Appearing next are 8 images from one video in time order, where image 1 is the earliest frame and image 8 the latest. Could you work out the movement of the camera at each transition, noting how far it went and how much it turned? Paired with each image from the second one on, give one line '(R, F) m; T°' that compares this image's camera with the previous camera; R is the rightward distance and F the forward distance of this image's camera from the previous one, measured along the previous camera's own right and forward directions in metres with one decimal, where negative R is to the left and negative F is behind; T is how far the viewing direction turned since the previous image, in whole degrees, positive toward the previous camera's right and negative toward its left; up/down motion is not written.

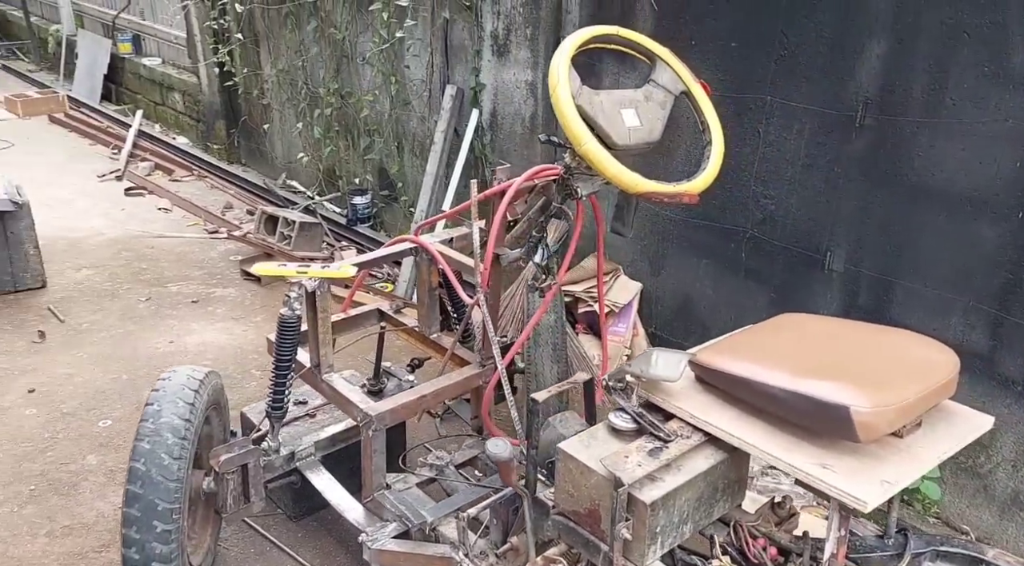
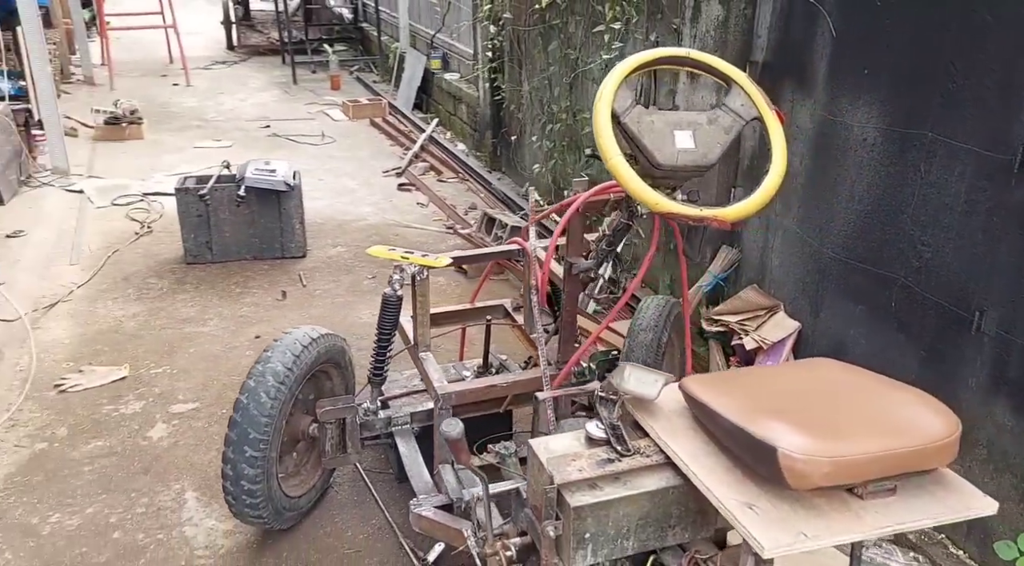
(+0.7, 0.0) m; -22°
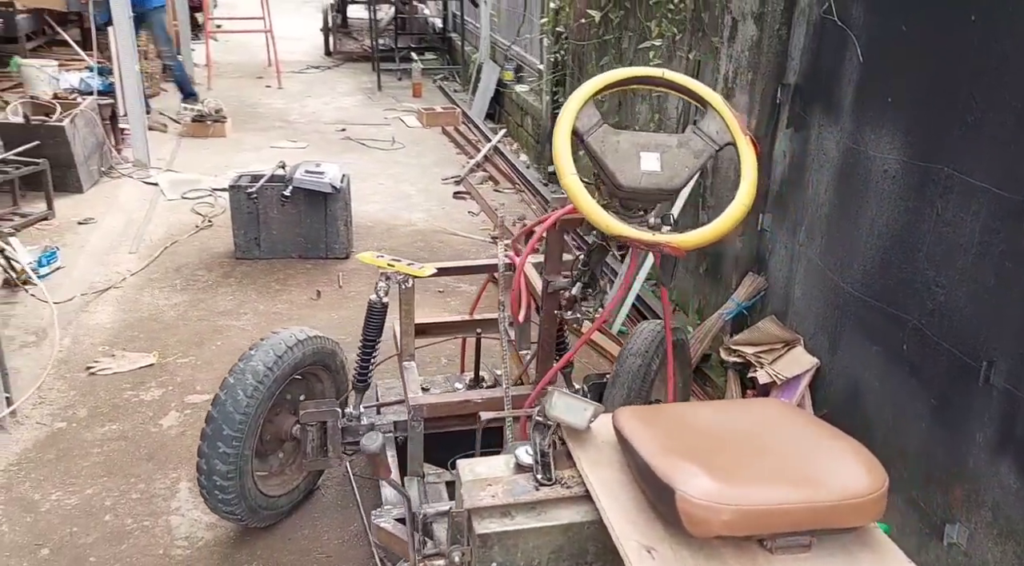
(+0.3, +0.1) m; -6°
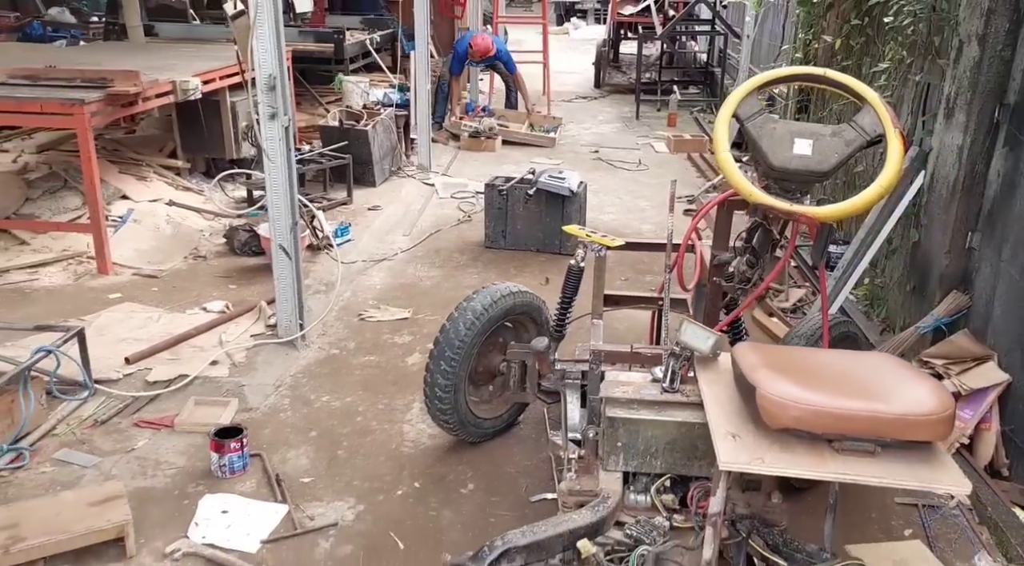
(+0.3, -0.4) m; -17°
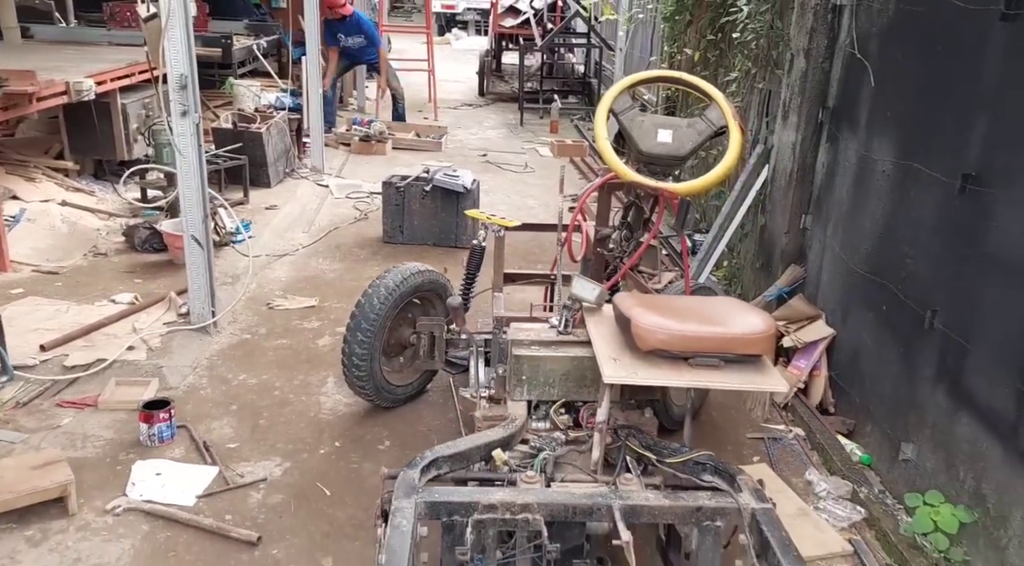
(-0.1, -0.4) m; +8°
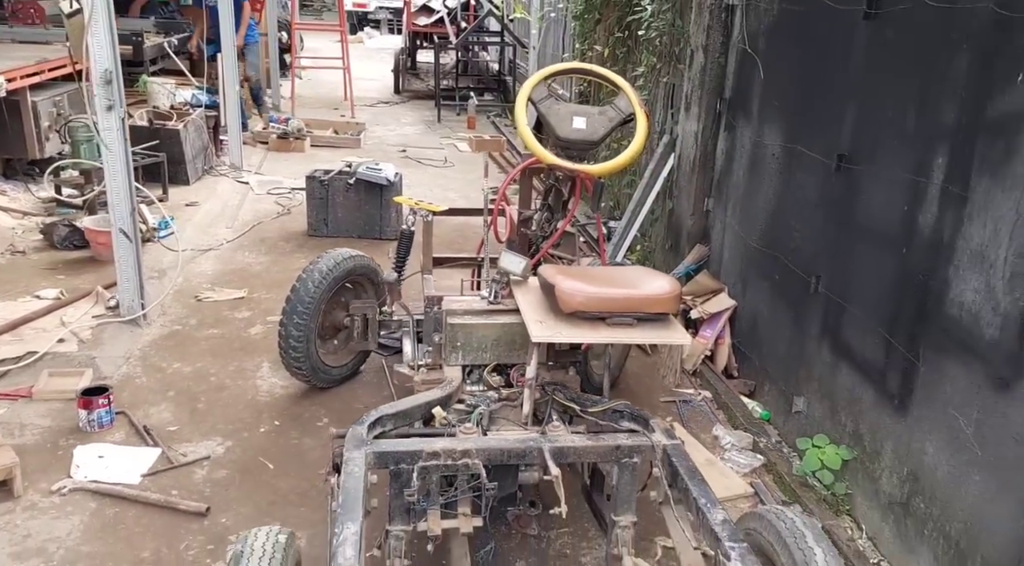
(0.0, -0.2) m; +5°
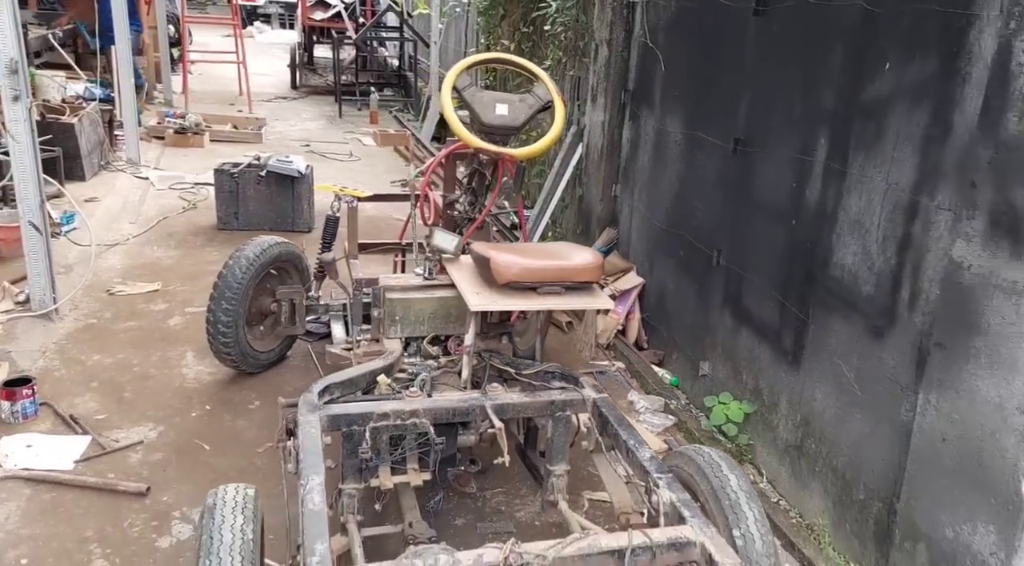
(-0.1, -0.2) m; +7°
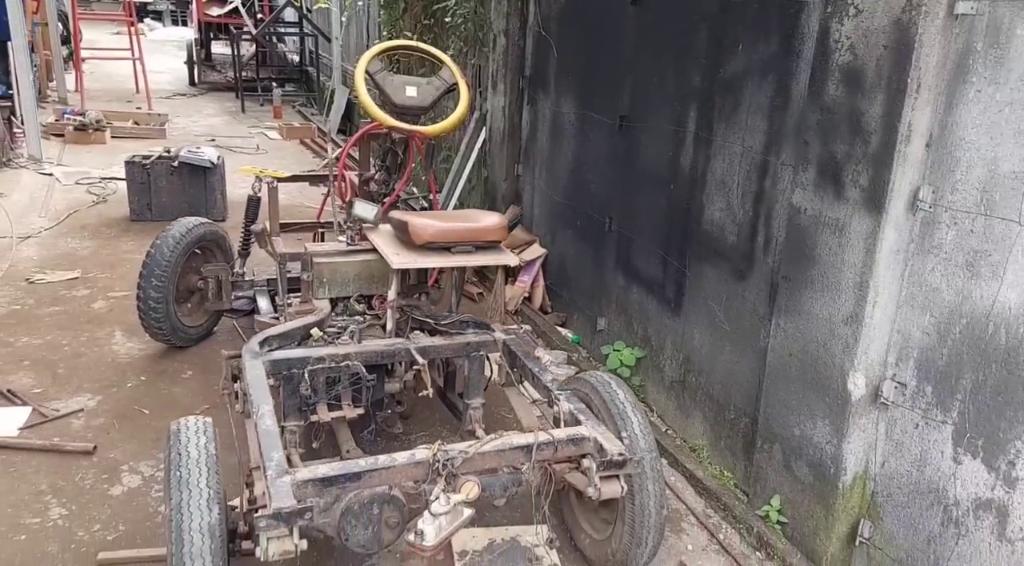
(0.0, -0.3) m; +6°
